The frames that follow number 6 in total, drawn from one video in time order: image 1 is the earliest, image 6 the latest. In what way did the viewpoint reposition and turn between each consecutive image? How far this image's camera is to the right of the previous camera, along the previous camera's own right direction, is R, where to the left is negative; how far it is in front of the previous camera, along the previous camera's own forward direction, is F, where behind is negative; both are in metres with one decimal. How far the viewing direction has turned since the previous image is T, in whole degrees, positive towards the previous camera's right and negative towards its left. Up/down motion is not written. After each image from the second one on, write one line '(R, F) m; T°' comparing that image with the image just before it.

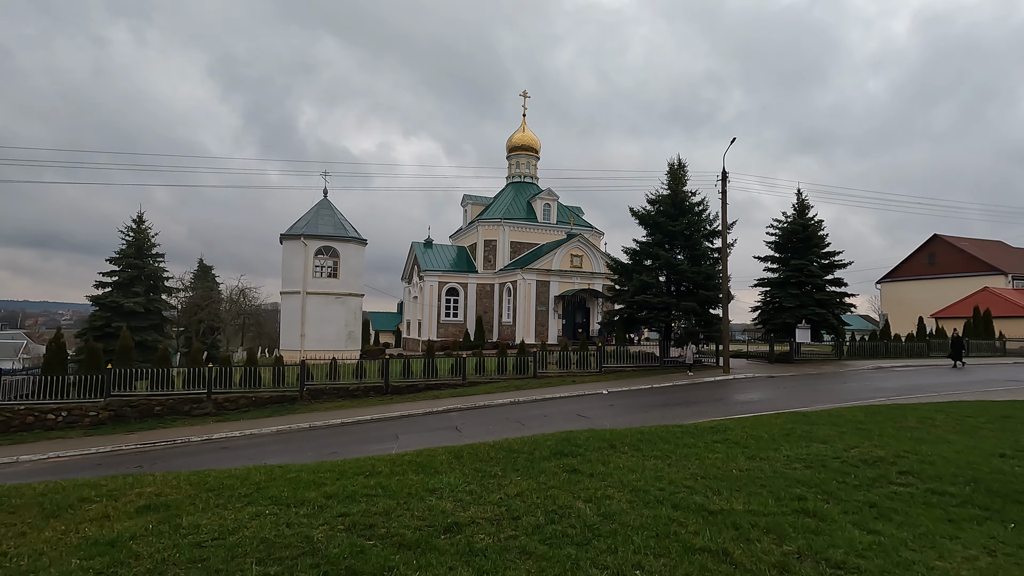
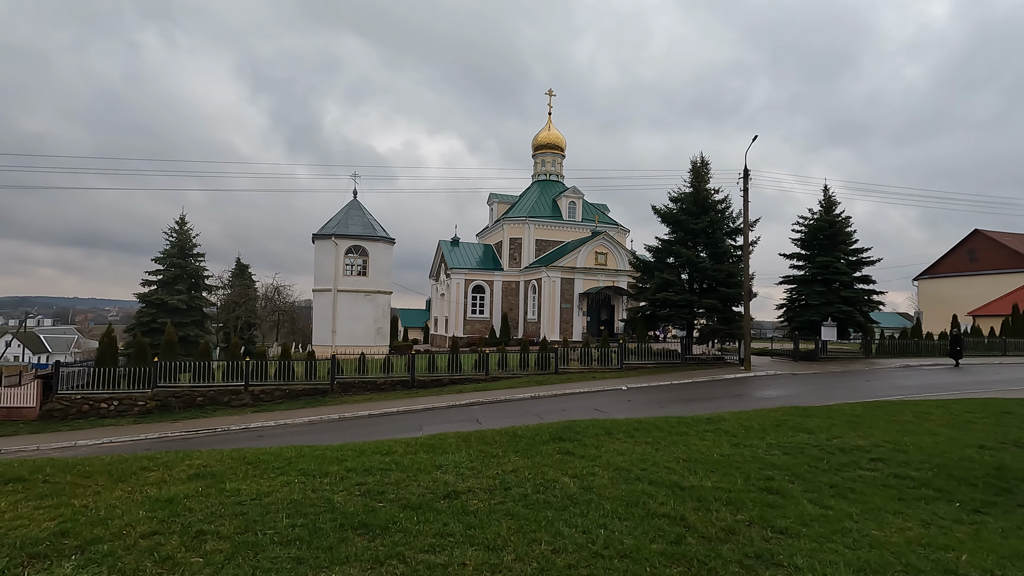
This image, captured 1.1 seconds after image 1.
(+0.3, -0.6) m; -3°
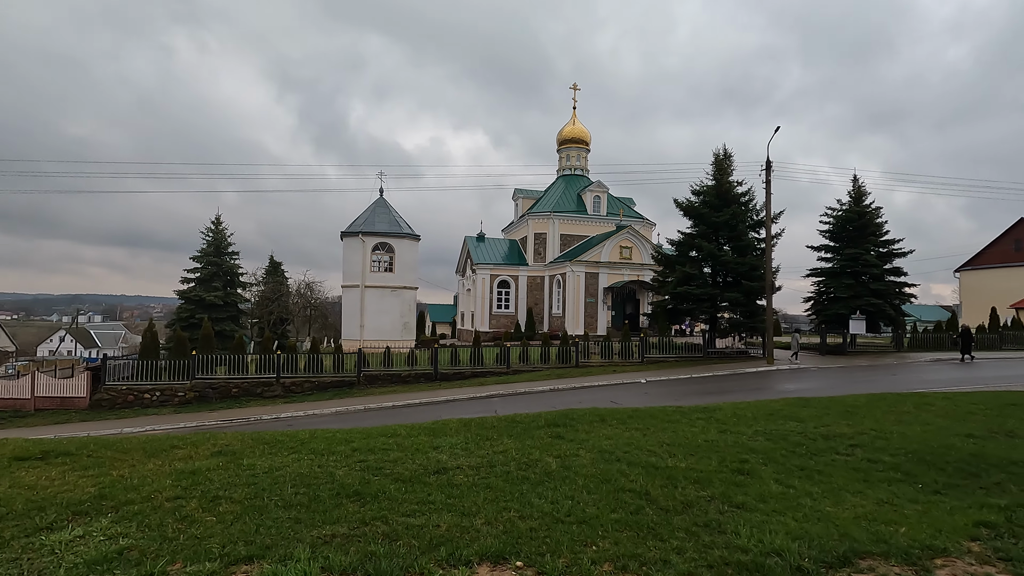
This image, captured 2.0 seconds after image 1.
(+0.4, -0.4) m; -3°
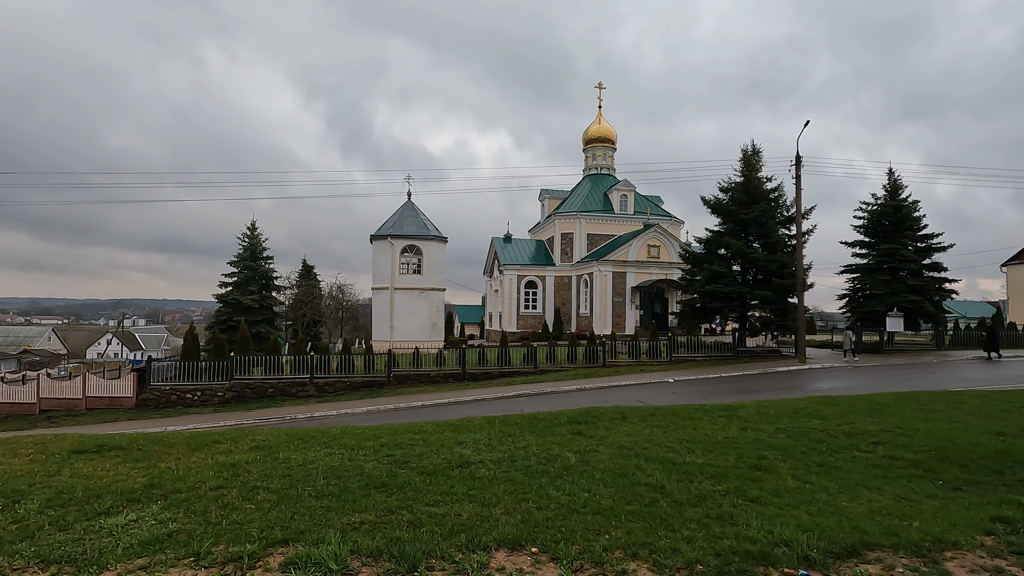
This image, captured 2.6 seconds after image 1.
(+0.1, -0.2) m; -3°
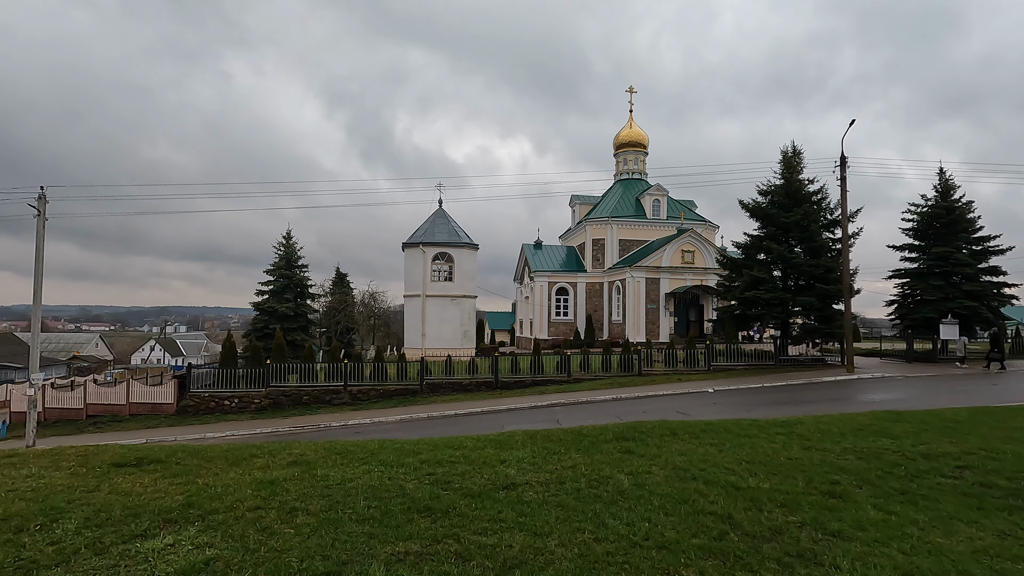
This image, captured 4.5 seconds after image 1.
(-0.2, +0.3) m; -3°
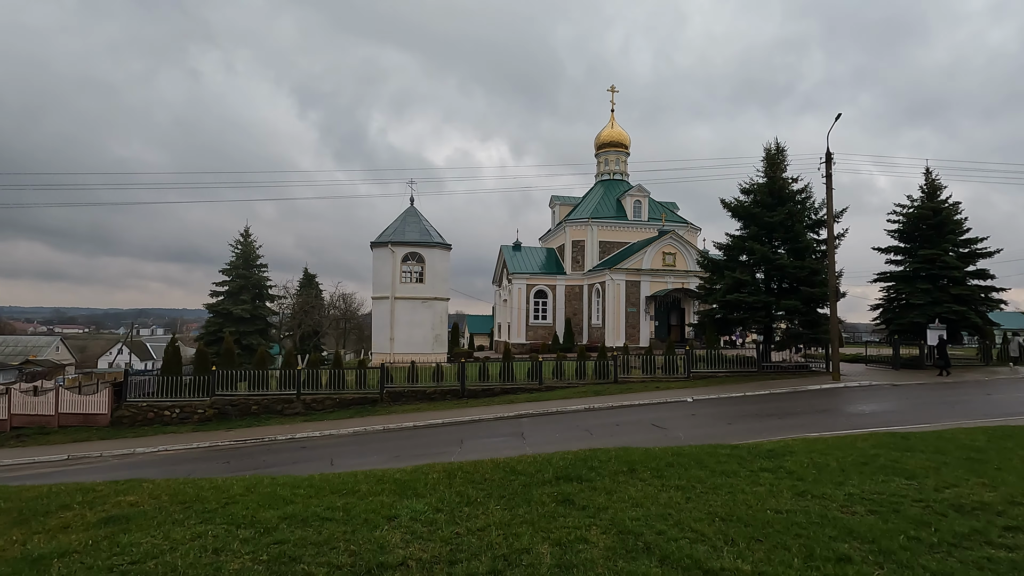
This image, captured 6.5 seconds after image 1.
(+0.7, +1.4) m; +2°
